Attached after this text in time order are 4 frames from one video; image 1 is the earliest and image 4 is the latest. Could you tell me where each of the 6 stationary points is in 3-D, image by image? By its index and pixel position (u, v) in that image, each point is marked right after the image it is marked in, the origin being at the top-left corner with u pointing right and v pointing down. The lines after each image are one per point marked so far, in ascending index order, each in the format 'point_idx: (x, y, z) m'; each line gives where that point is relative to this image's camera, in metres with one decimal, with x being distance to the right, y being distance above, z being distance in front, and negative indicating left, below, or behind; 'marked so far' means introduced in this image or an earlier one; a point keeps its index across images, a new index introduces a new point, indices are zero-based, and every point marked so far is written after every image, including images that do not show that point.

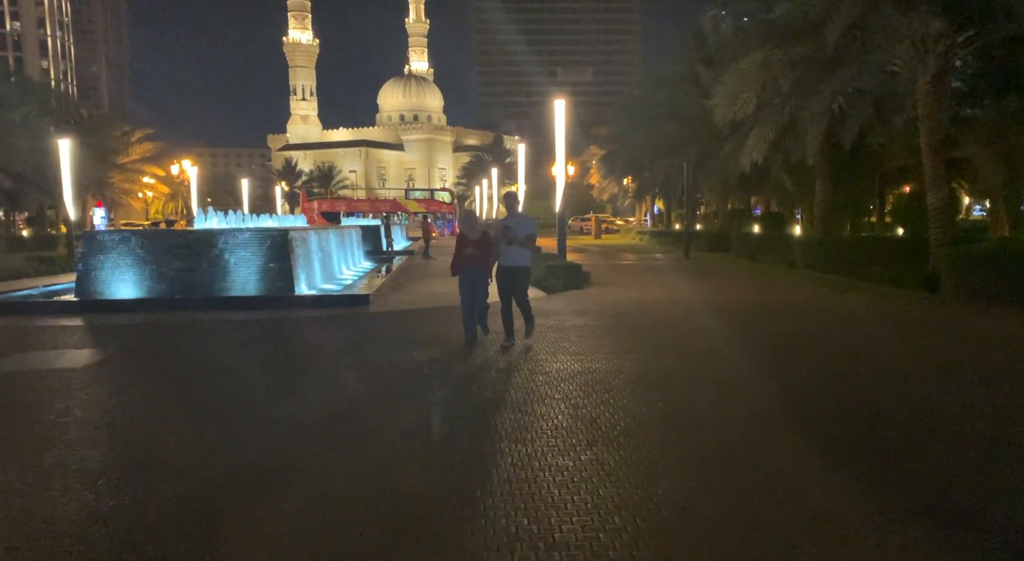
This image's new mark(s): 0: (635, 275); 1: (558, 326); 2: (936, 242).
0: (+3.3, +0.1, +19.9) m
1: (+0.6, -0.6, +10.3) m
2: (+9.4, +0.8, +16.3) m
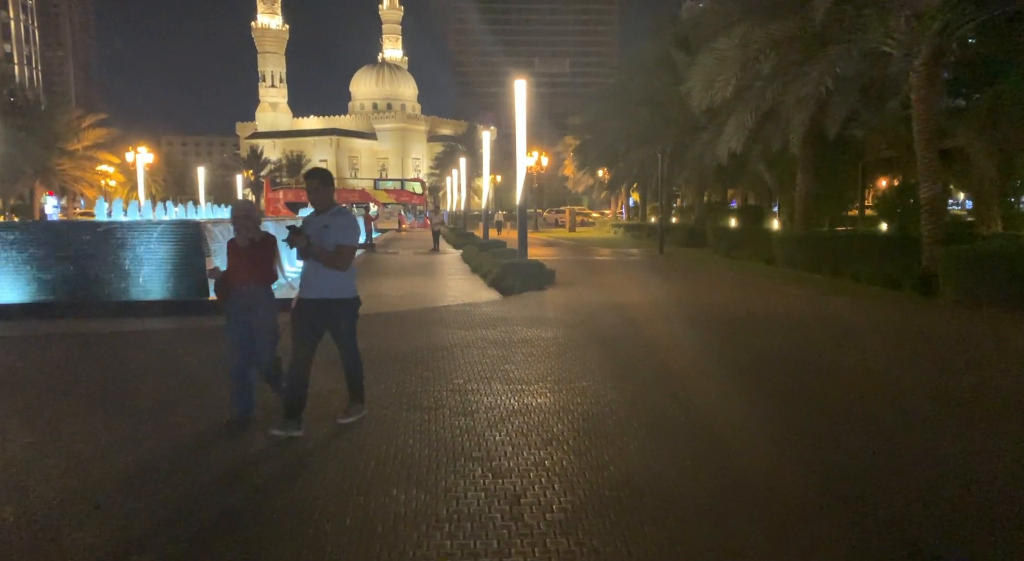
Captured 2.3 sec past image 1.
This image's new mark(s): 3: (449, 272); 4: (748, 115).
0: (+2.3, +0.2, +18.4) m
1: (-0.1, -0.7, +8.7) m
2: (+8.5, +0.8, +15.0) m
3: (-1.6, +0.2, +18.5) m
4: (+5.6, +3.9, +17.4) m
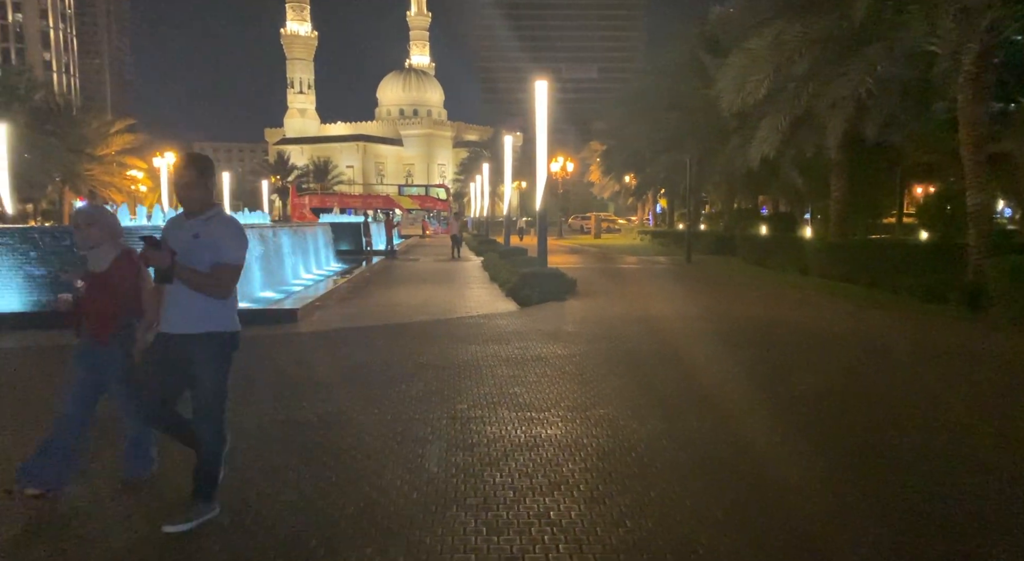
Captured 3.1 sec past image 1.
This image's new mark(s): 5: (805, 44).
0: (+2.8, -0.1, +17.7) m
1: (0.0, -0.8, +8.1) m
2: (+8.9, +0.6, +14.1) m
3: (-1.1, 0.0, +18.0) m
4: (+6.1, +3.7, +16.6) m
5: (+5.9, +4.7, +14.7) m
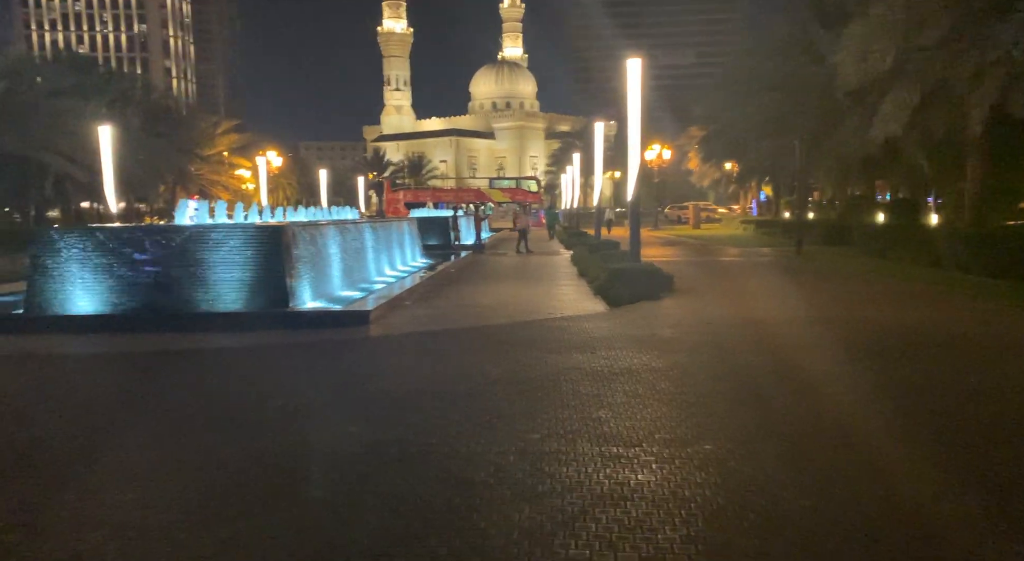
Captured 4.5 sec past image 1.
0: (+4.8, +0.1, +16.2) m
1: (+0.9, -0.9, +7.1) m
2: (+10.4, +0.7, +11.8) m
3: (+1.0, +0.1, +17.0) m
4: (+7.9, +3.8, +14.7) m
5: (+7.5, +4.8, +12.8) m
